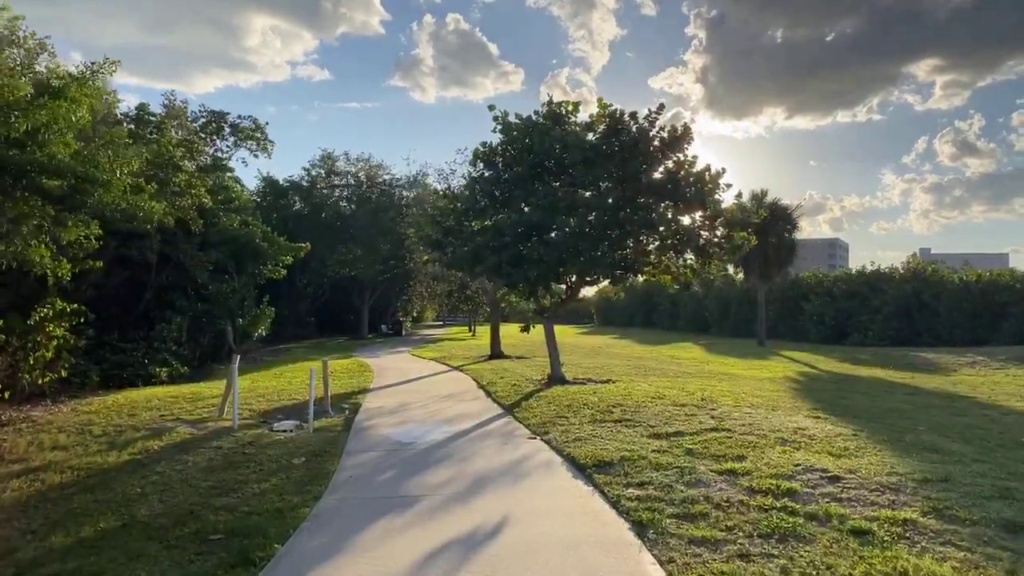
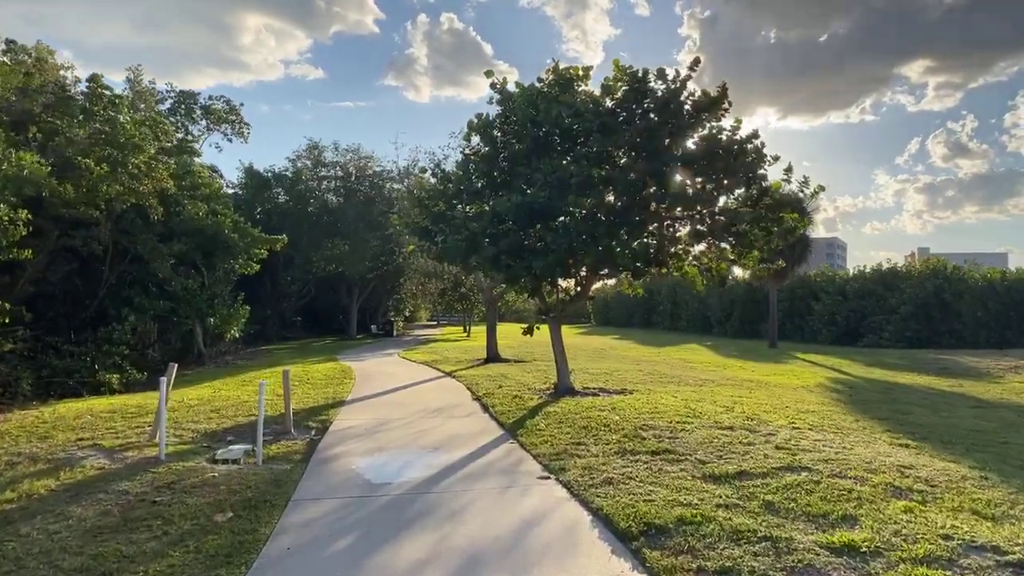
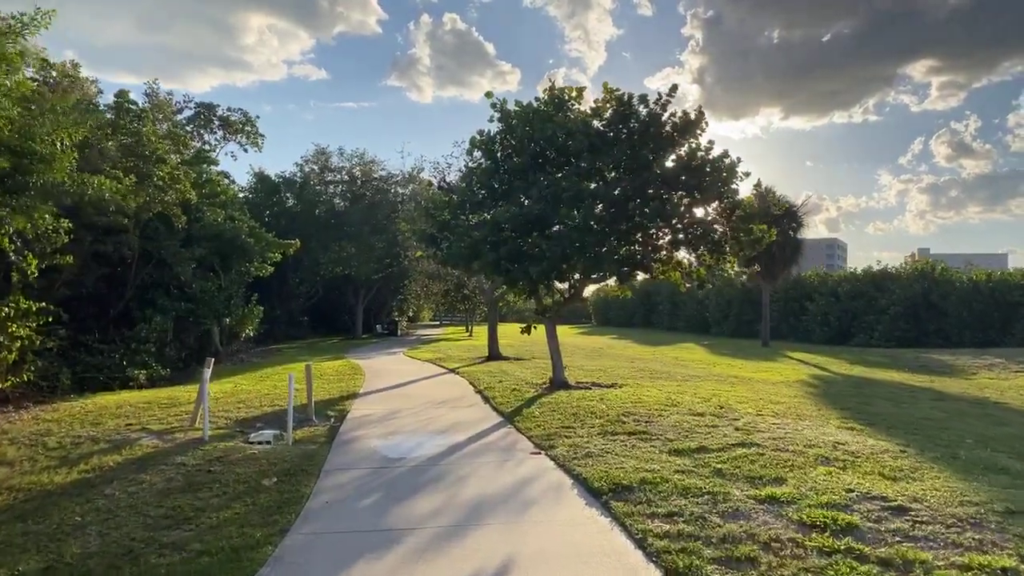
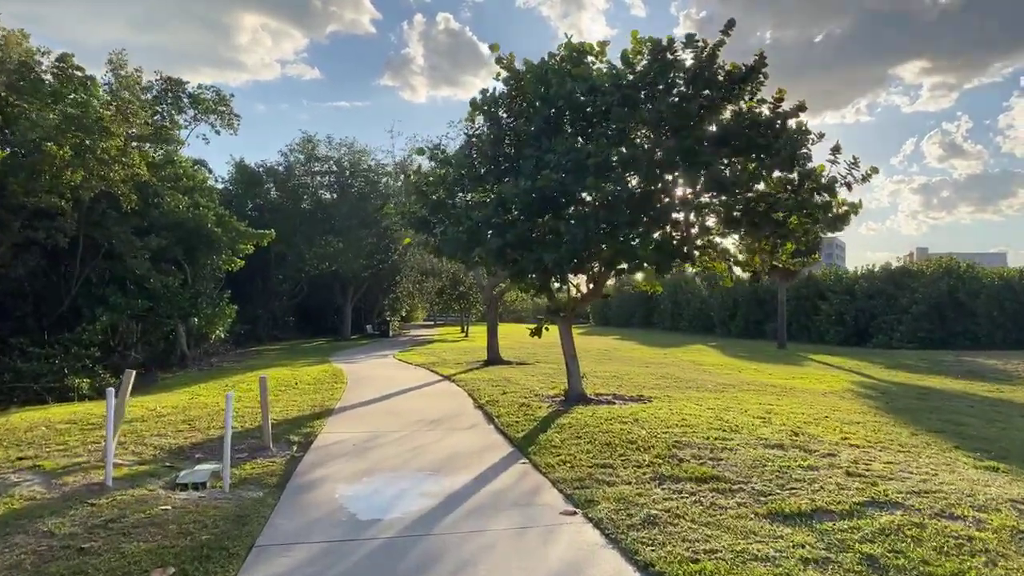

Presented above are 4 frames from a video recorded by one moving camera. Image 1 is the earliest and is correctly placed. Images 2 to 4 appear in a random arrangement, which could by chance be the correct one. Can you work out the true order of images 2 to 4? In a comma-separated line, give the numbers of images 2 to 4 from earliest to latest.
3, 2, 4
